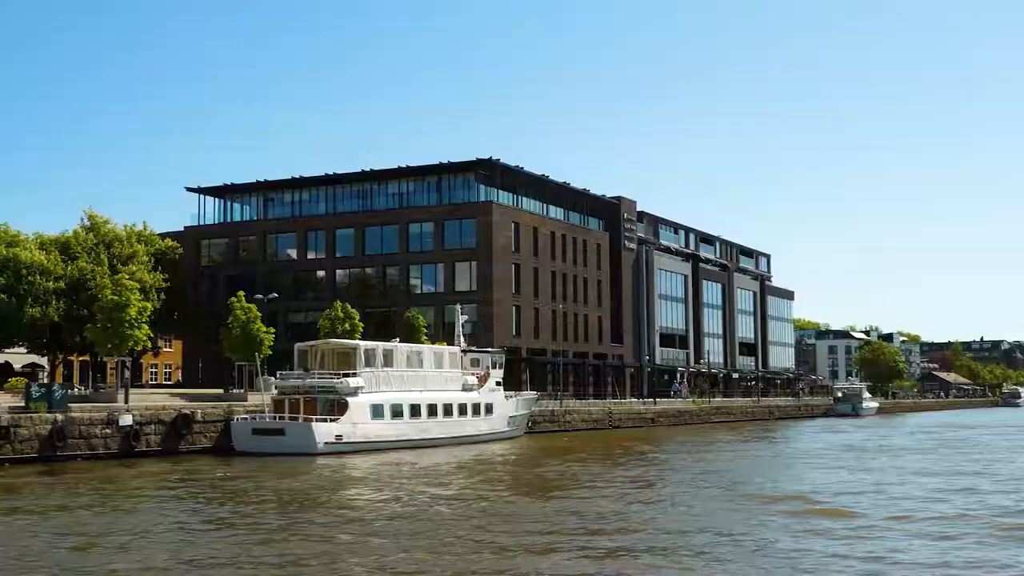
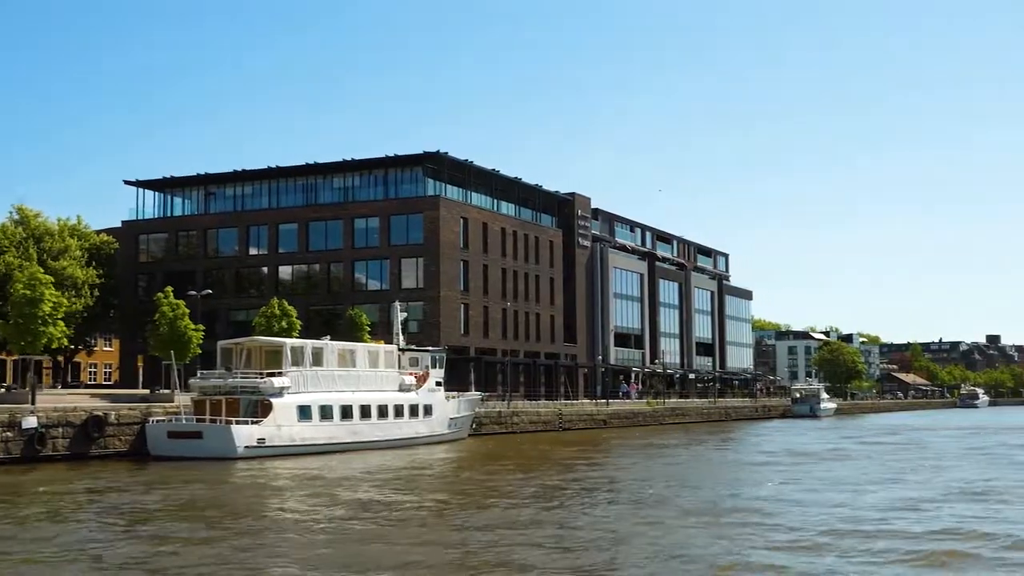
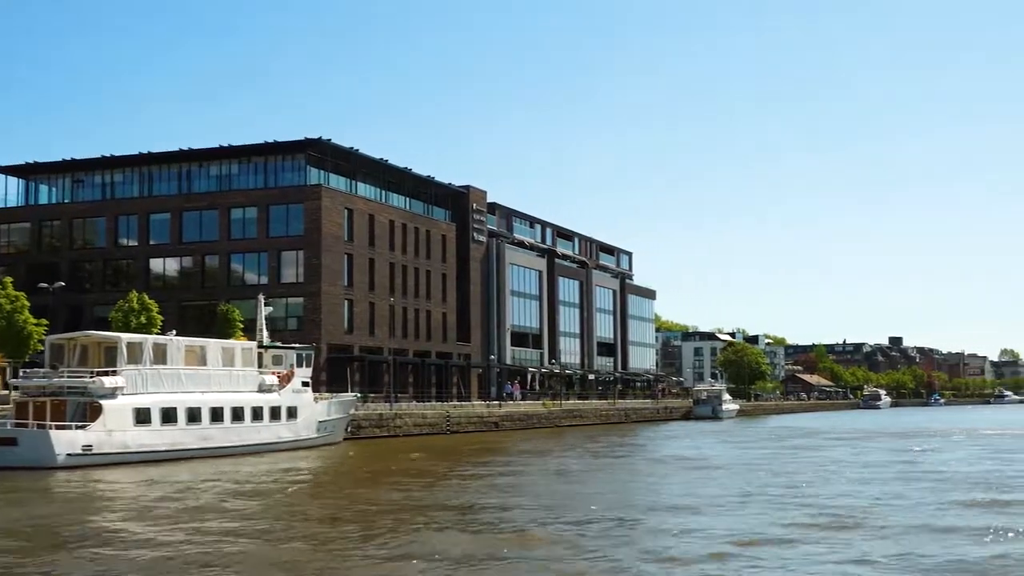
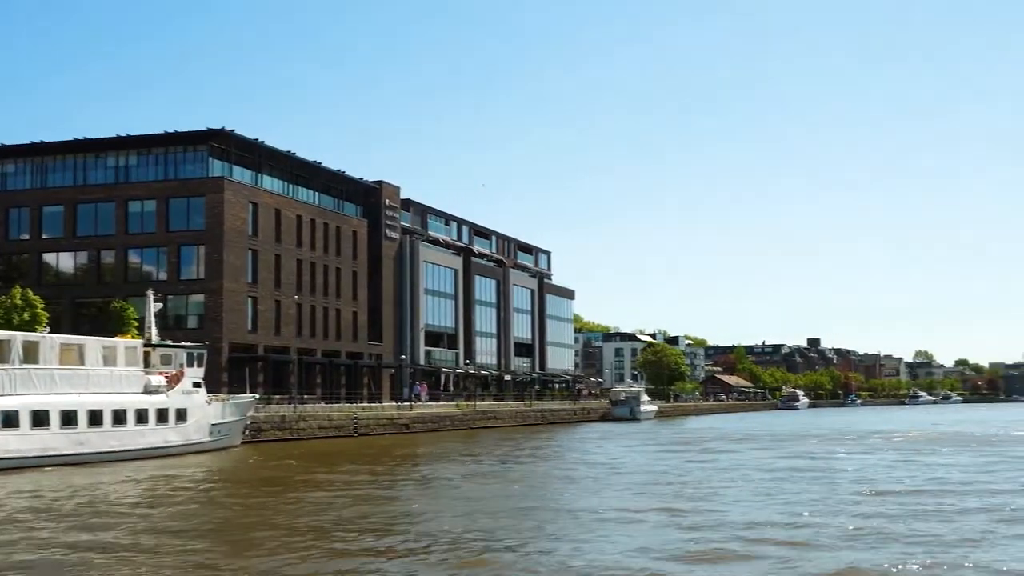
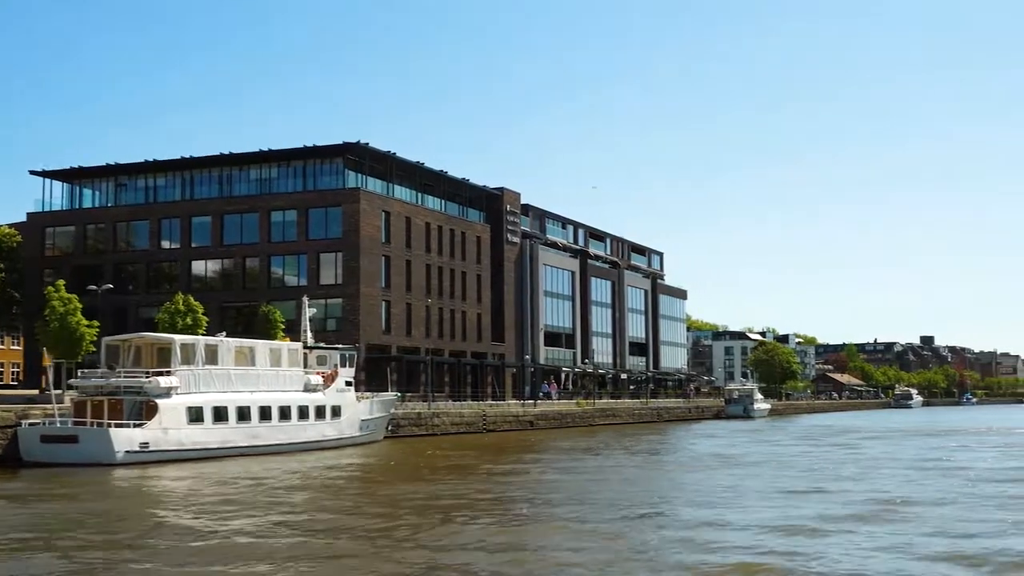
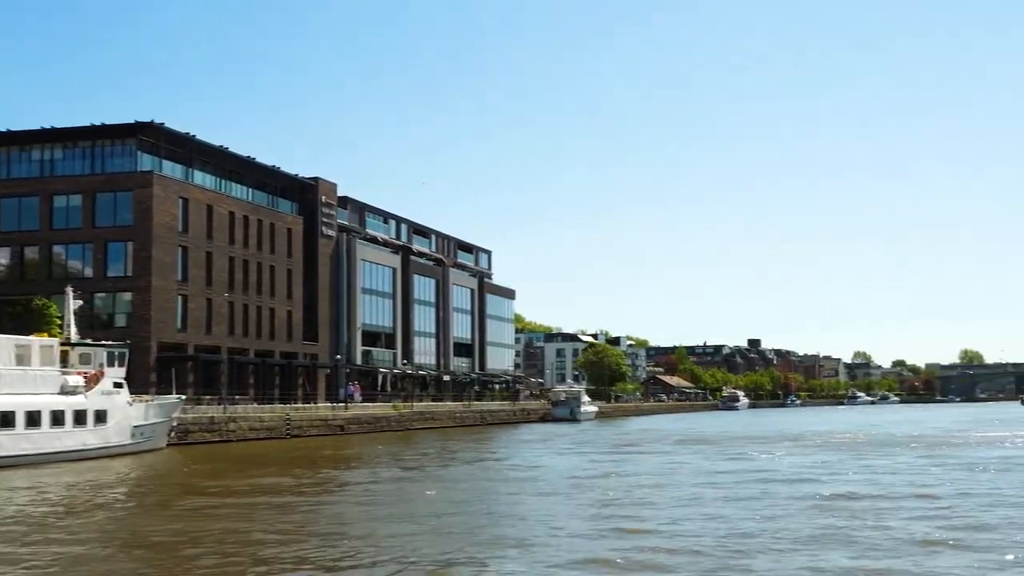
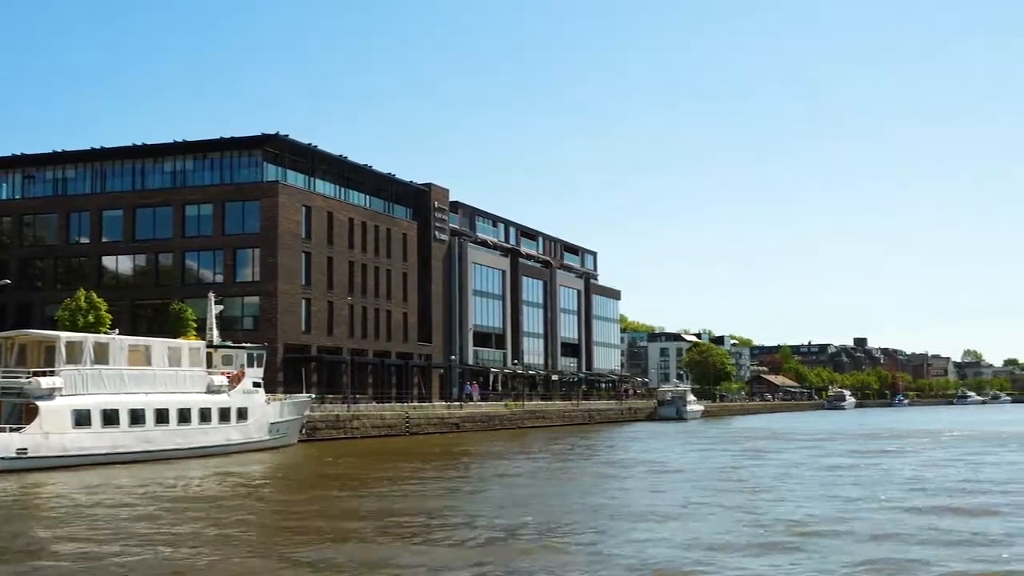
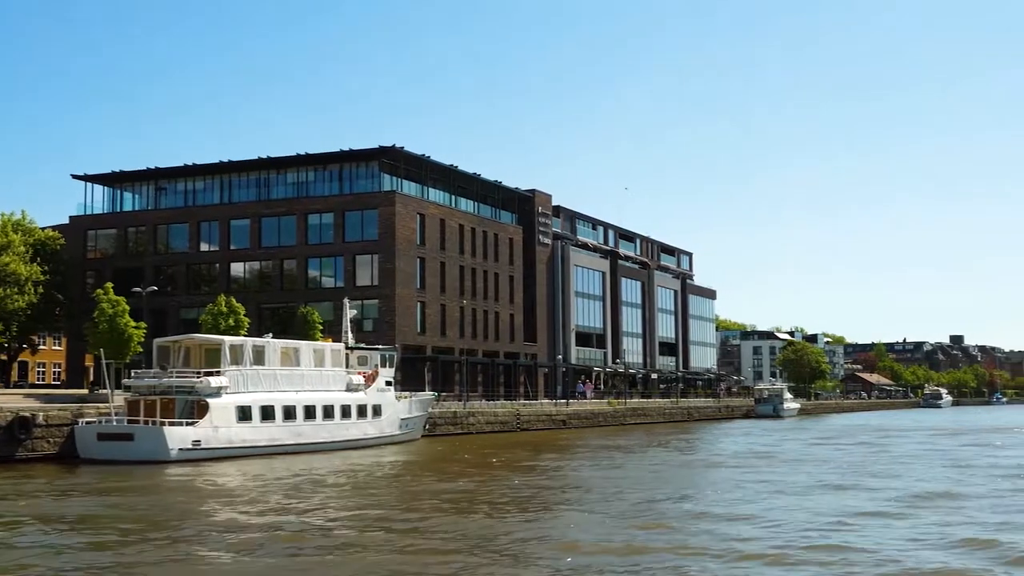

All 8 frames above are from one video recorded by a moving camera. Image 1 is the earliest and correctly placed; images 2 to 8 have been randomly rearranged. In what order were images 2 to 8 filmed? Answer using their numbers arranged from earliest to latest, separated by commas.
2, 8, 5, 3, 7, 4, 6
